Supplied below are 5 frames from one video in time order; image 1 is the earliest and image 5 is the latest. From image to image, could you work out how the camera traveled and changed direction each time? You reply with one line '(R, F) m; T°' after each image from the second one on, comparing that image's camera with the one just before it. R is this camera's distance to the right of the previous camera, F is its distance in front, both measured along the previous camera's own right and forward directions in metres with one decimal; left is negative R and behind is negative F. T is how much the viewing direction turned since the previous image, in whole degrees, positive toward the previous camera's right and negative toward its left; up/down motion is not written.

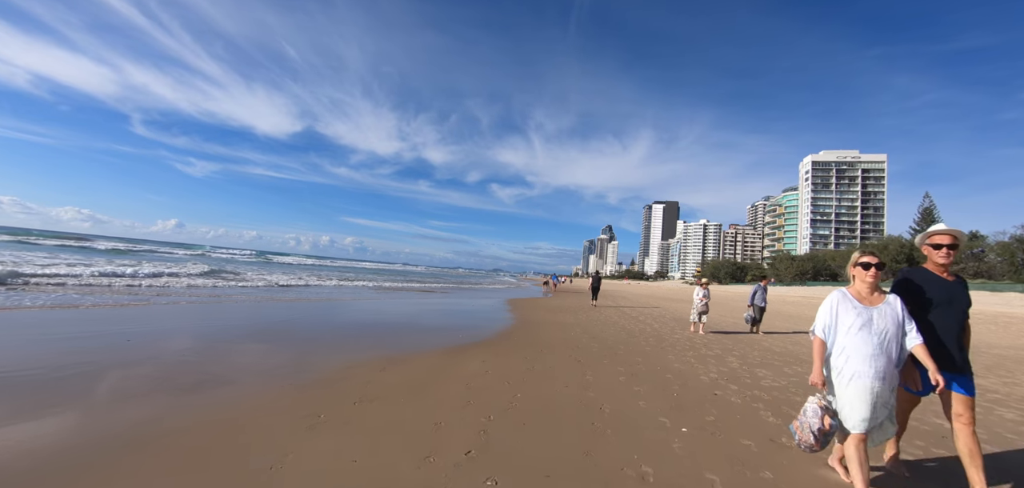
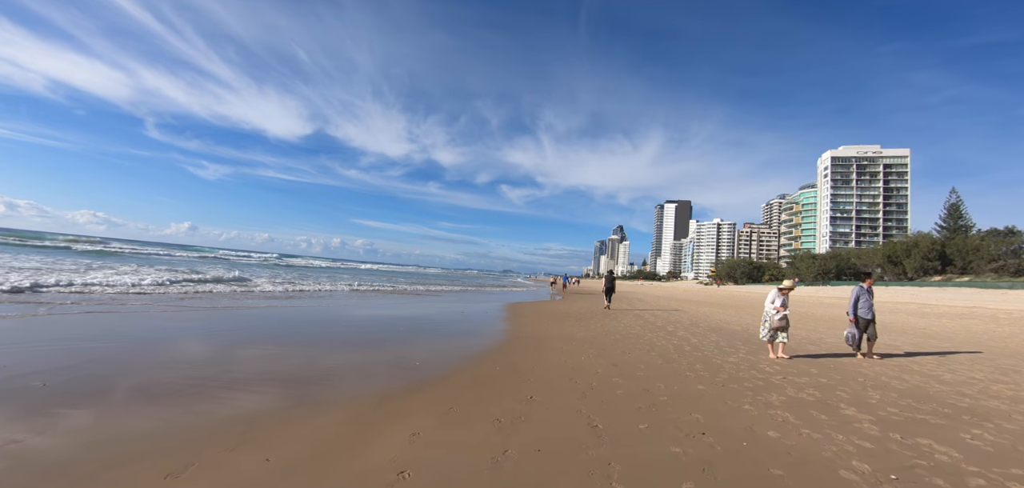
(+0.2, +1.1) m; -1°
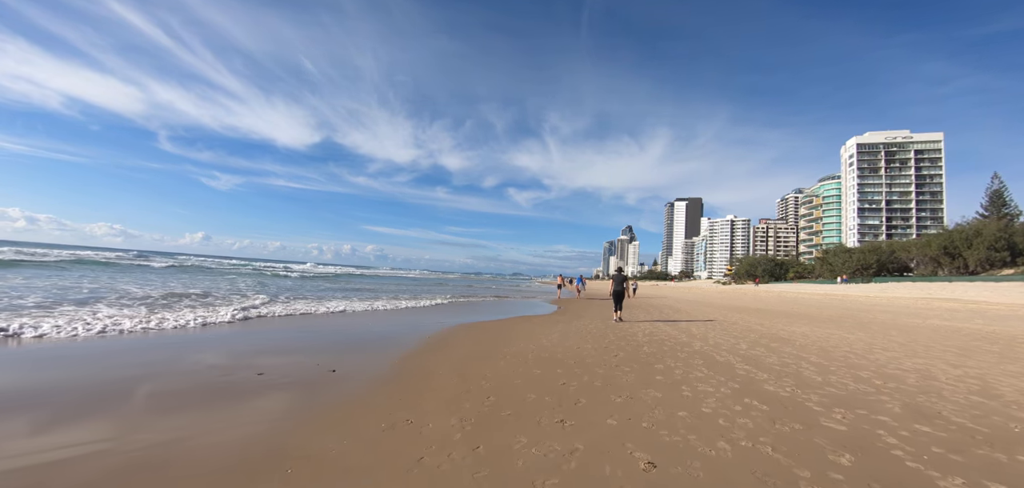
(+0.7, +3.2) m; -1°
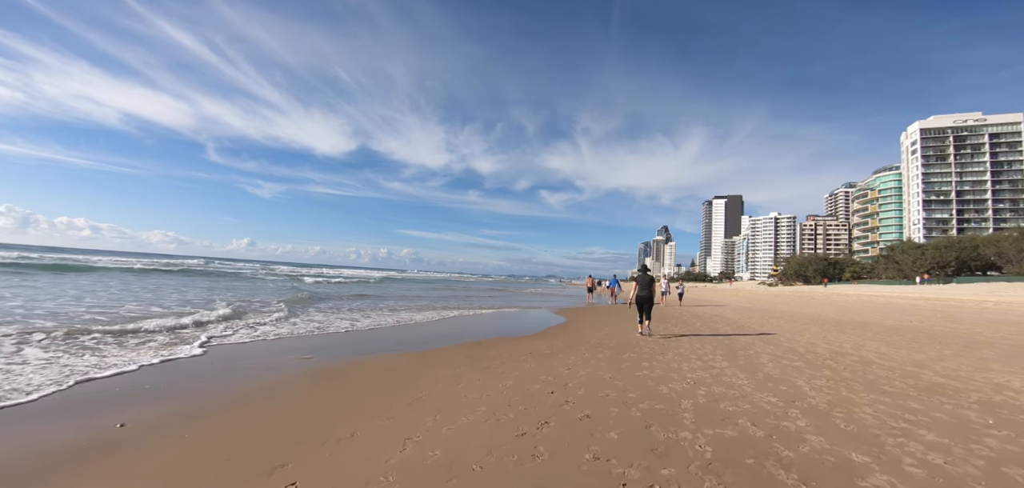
(+0.7, +2.1) m; -5°
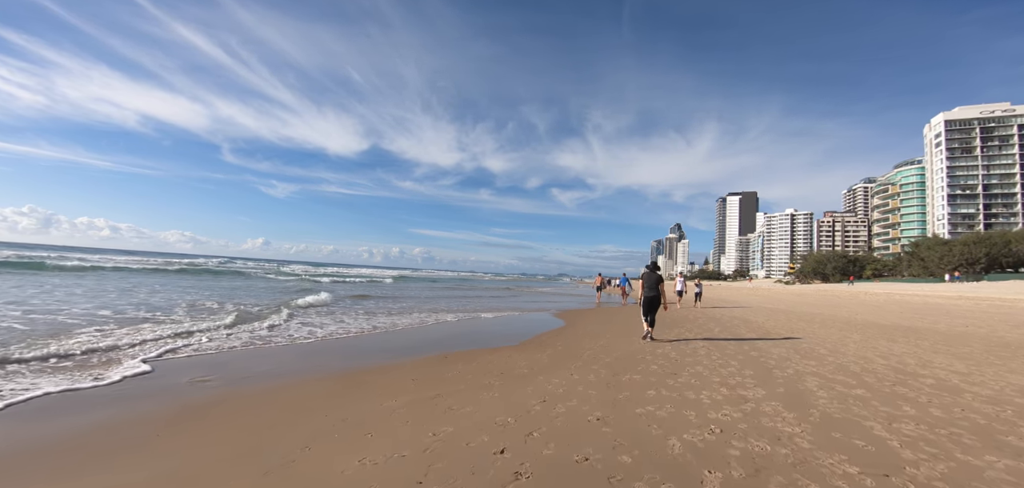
(+0.2, +0.6) m; -2°
